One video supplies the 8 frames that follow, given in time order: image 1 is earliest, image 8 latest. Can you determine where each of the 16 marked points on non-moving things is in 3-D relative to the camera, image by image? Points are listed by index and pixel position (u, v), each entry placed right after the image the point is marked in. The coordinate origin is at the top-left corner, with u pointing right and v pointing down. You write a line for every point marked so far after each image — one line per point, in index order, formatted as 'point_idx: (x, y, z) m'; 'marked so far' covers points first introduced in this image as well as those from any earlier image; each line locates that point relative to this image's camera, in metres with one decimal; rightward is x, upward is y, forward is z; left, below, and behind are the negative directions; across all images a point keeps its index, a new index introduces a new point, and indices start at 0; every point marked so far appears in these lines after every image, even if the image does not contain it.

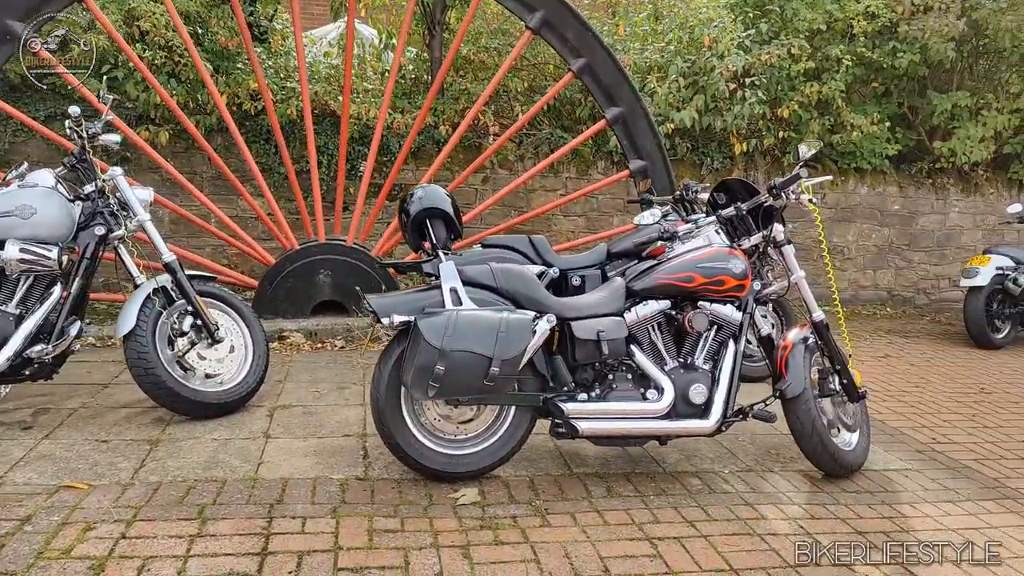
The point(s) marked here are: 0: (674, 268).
0: (+0.8, +0.1, +3.6) m
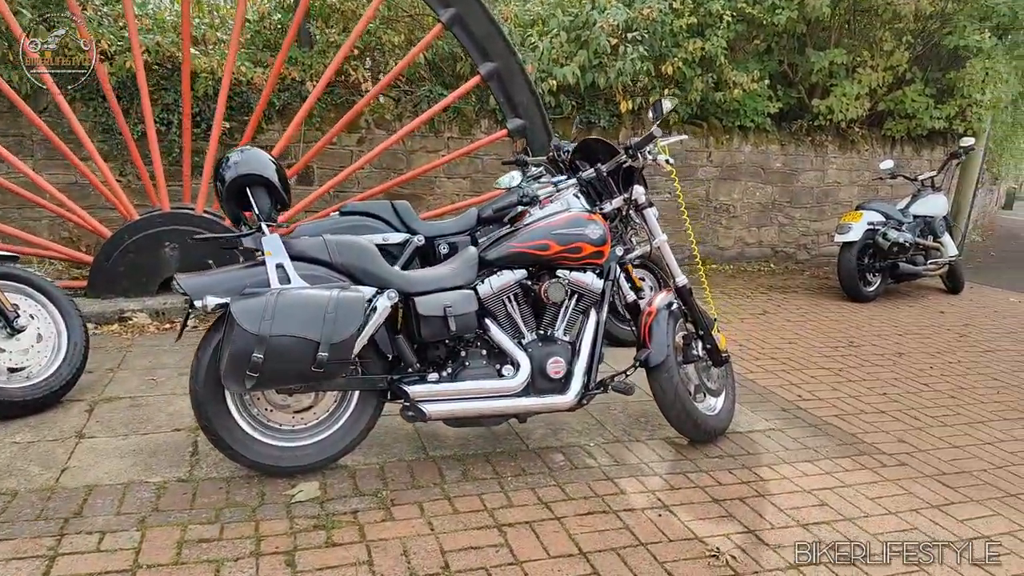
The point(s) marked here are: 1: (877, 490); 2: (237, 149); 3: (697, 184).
0: (+0.1, +0.2, +3.4) m
1: (+1.8, -1.0, +3.5) m
2: (-1.2, +0.6, +3.1) m
3: (+2.2, +1.3, +8.5) m
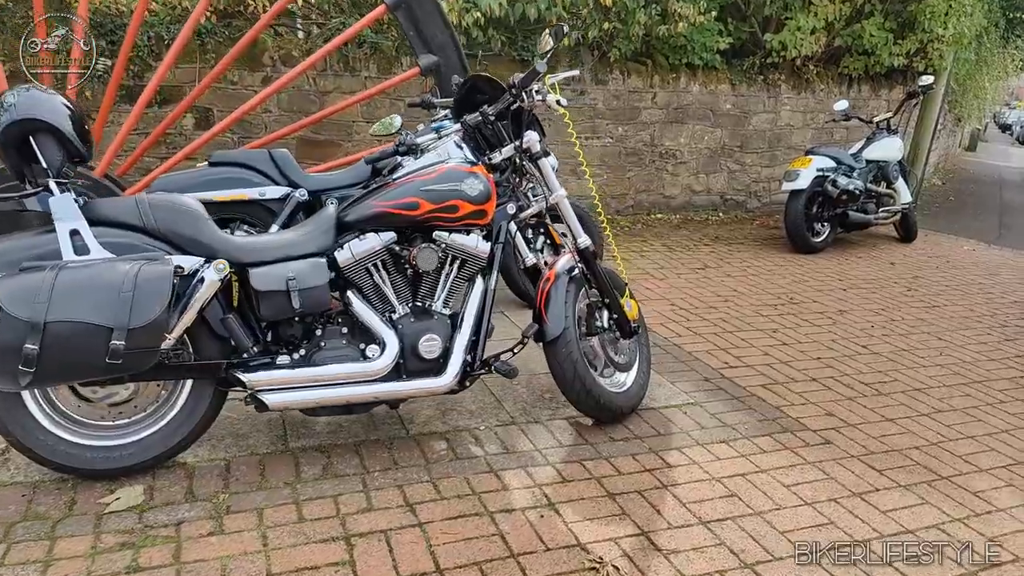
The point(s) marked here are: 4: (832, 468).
0: (-0.5, +0.4, +2.9) m
1: (+1.3, -0.8, +3.1) m
2: (-1.8, +0.7, +2.5) m
3: (+1.5, +1.8, +7.9) m
4: (+1.5, -0.8, +3.2) m
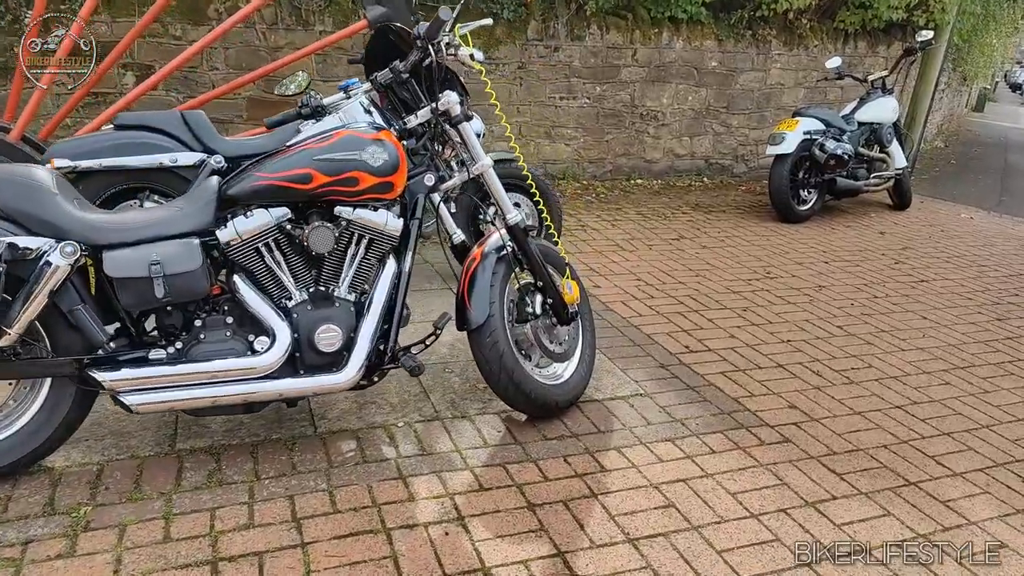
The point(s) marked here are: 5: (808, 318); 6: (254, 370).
0: (-0.8, +0.4, +2.5) m
1: (+0.9, -0.8, +2.8) m
2: (-2.1, +0.8, +2.1) m
3: (+1.2, +2.1, +7.4) m
4: (+1.1, -0.8, +2.9) m
5: (+1.9, -0.2, +4.5) m
6: (-0.9, -0.3, +2.5) m
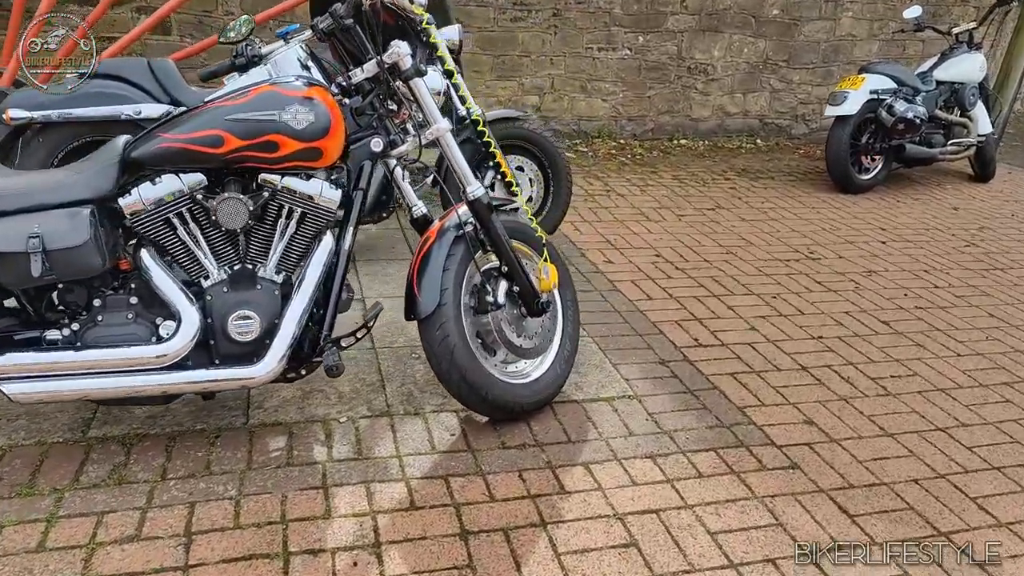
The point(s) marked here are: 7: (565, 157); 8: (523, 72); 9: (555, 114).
0: (-1.0, +0.5, +2.1) m
1: (+0.7, -0.8, +2.3) m
2: (-2.3, +0.9, +1.9) m
3: (+1.5, +2.4, +6.7) m
4: (+0.9, -0.8, +2.4) m
5: (+1.9, -0.1, +4.0) m
6: (-1.1, -0.2, +2.2) m
7: (+0.3, +0.8, +4.2) m
8: (+0.2, +2.2, +7.1) m
9: (+0.5, +1.9, +7.4) m
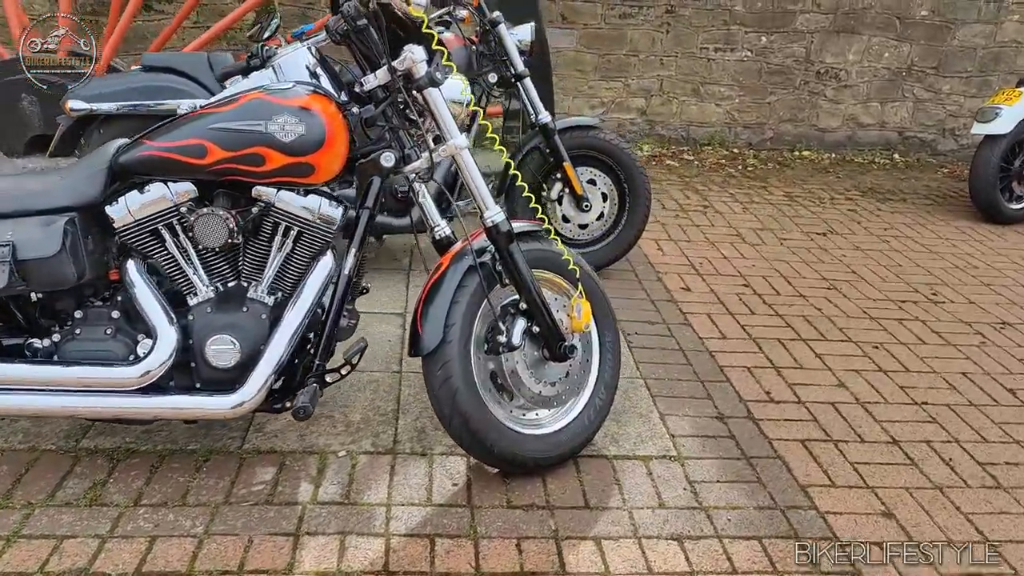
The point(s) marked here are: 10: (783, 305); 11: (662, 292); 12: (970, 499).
0: (-1.0, +0.5, +2.0) m
1: (+0.7, -0.9, +1.9) m
2: (-2.3, +0.9, +1.9) m
3: (+2.4, +2.2, +6.1) m
4: (+0.9, -0.9, +1.9) m
5: (+2.2, -0.4, +3.3) m
6: (-1.1, -0.3, +2.0) m
7: (+0.7, +0.6, +3.8) m
8: (+1.1, +2.1, +6.7) m
9: (+1.5, +1.7, +6.9) m
10: (+1.5, -0.1, +3.8) m
11: (+0.8, 0.0, +3.9) m
12: (+1.6, -0.7, +2.5) m
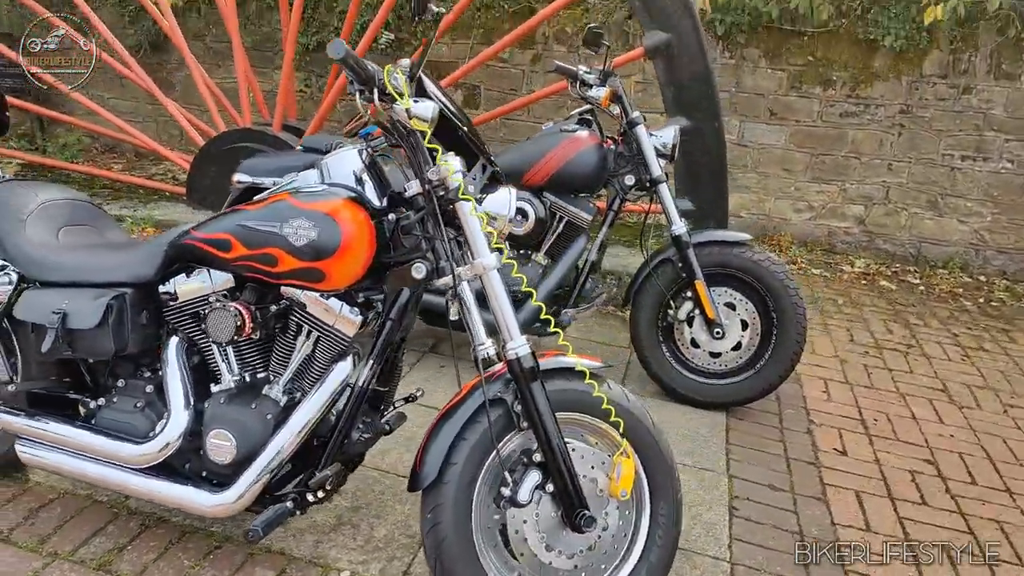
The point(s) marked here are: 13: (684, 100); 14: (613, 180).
0: (-0.9, +0.2, +2.0) m
1: (+0.4, -1.4, +1.3) m
2: (-2.0, +0.8, +2.4) m
3: (+3.9, +1.0, +4.9) m
4: (+0.6, -1.4, +1.3) m
5: (+2.3, -1.2, +2.2) m
6: (-1.1, -0.5, +2.1) m
7: (+1.3, -0.1, +3.2) m
8: (+2.8, +0.9, +5.9) m
9: (+3.2, +0.5, +6.0) m
10: (+1.9, -0.9, +2.9) m
11: (+1.4, -0.7, +3.2) m
12: (+1.5, -1.4, +1.5) m
13: (+1.1, +1.1, +4.2) m
14: (+0.5, +0.5, +3.4) m
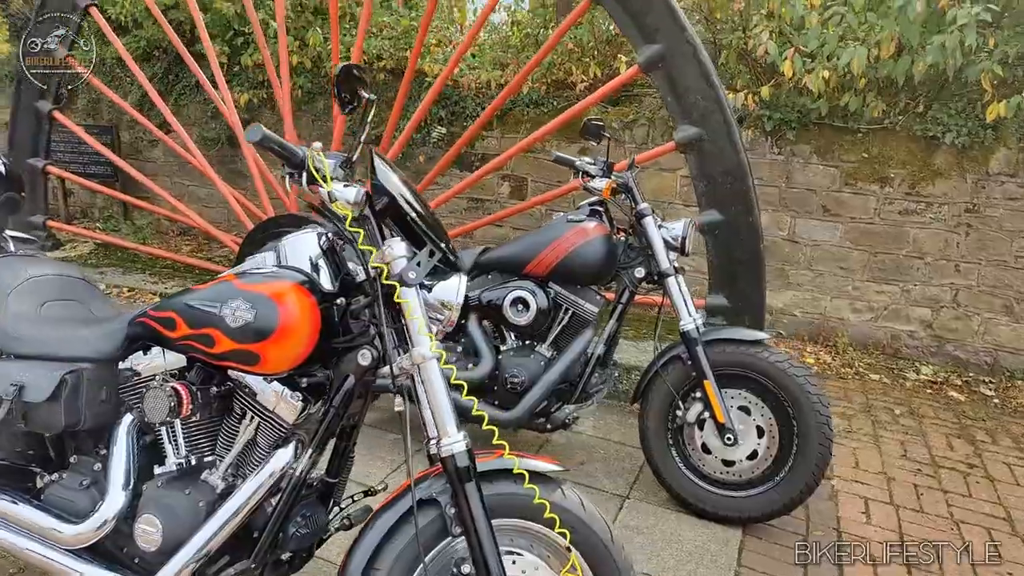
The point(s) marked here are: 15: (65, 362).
0: (-1.0, 0.0, +2.0) m
1: (+0.1, -1.5, +1.0) m
2: (-2.1, +0.6, +2.6) m
3: (+4.0, +0.2, +4.4) m
4: (+0.3, -1.6, +0.9) m
5: (+2.1, -1.5, +1.6) m
6: (-1.3, -0.7, +2.0) m
7: (+1.3, -0.5, +2.9) m
8: (+3.1, +0.1, +5.5) m
9: (+3.5, -0.4, +5.5) m
10: (+1.8, -1.3, +2.4) m
11: (+1.3, -1.2, +2.8) m
12: (+1.2, -1.6, +1.1) m
13: (+1.2, +0.6, +4.1) m
14: (+0.5, +0.1, +3.3) m
15: (-1.4, -0.2, +2.2) m
